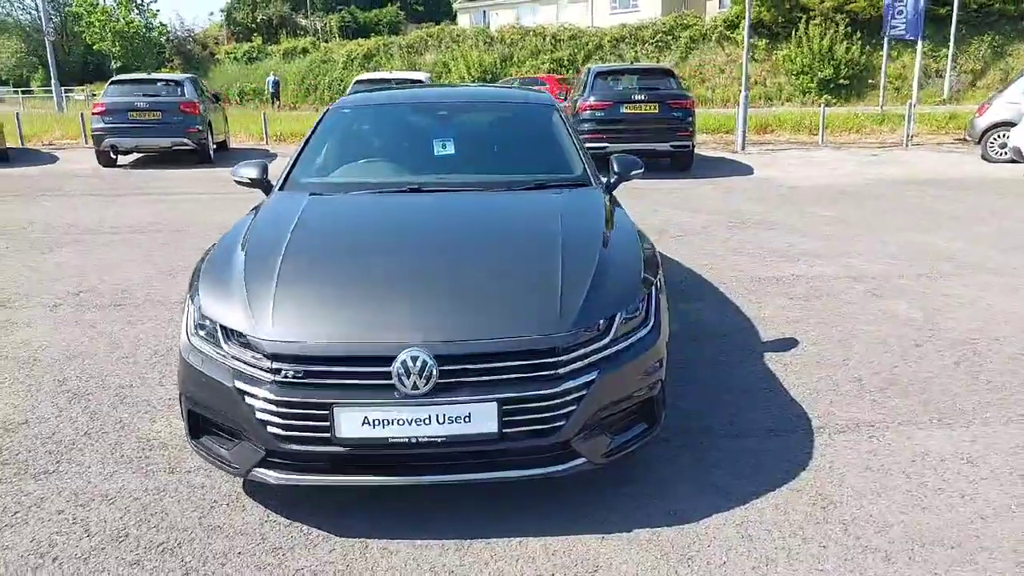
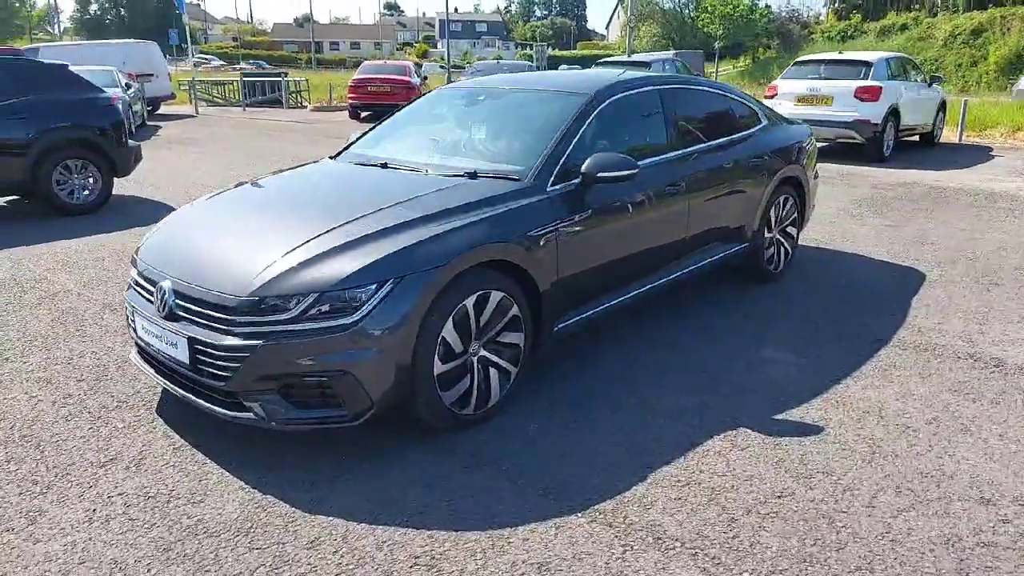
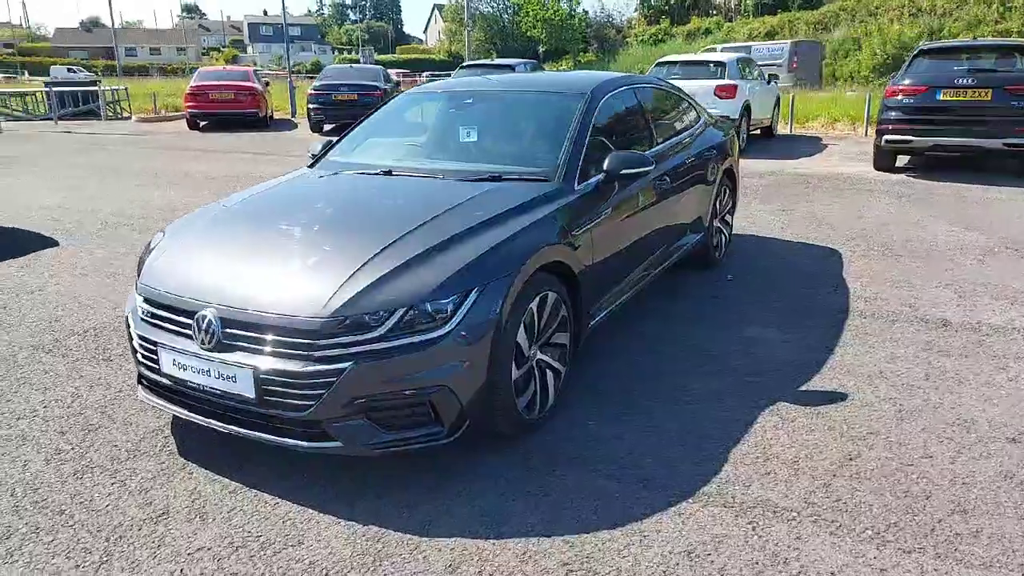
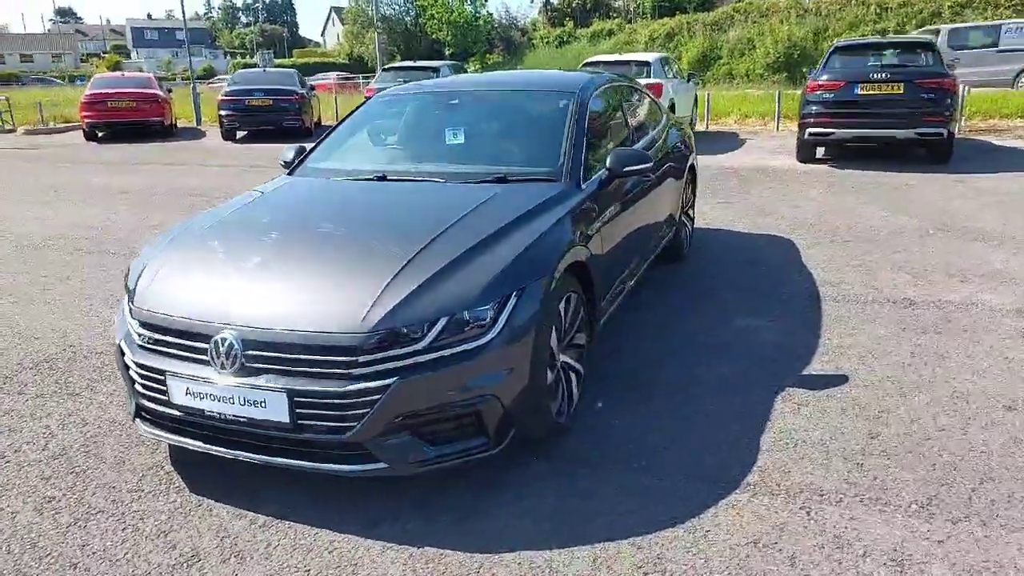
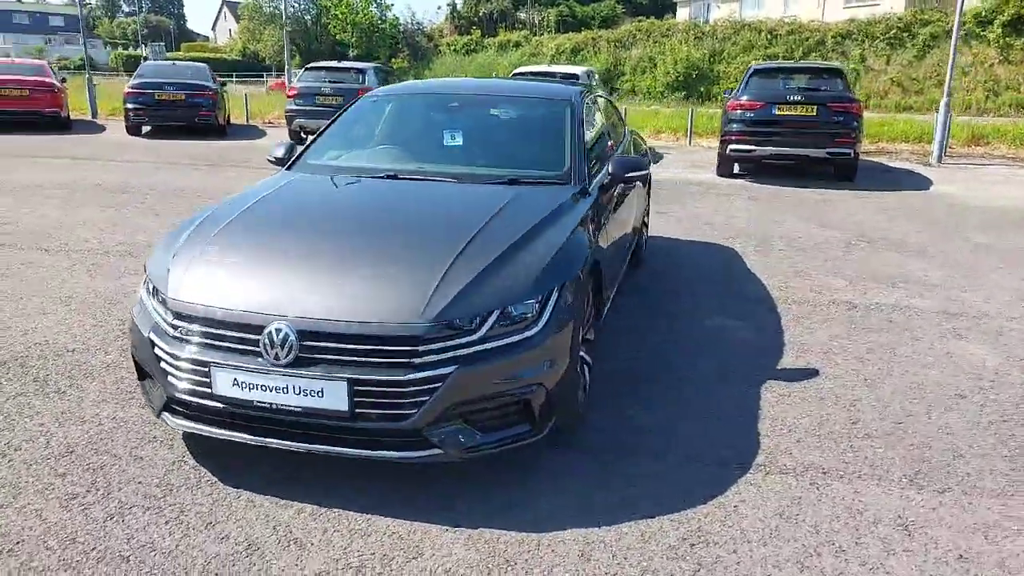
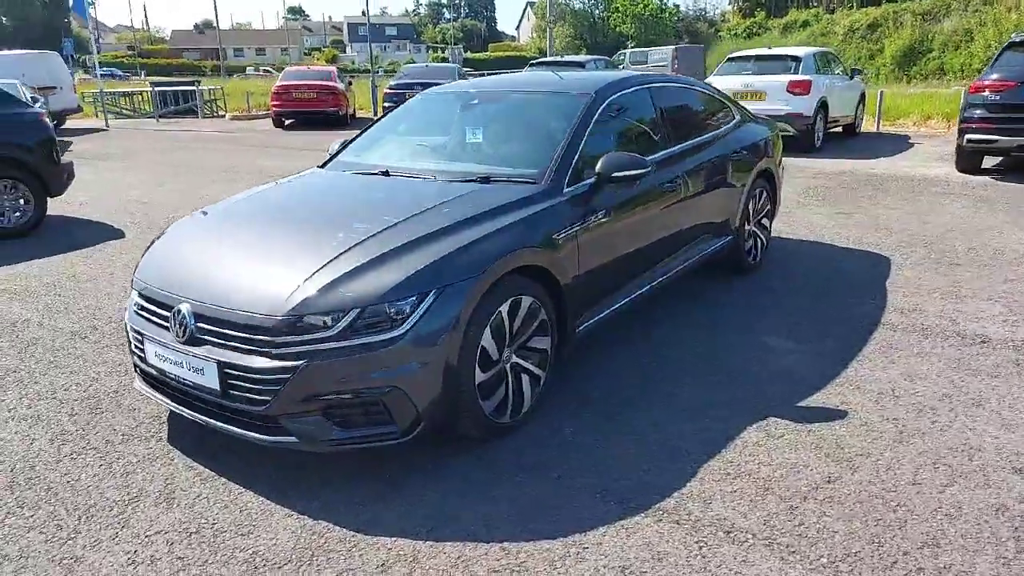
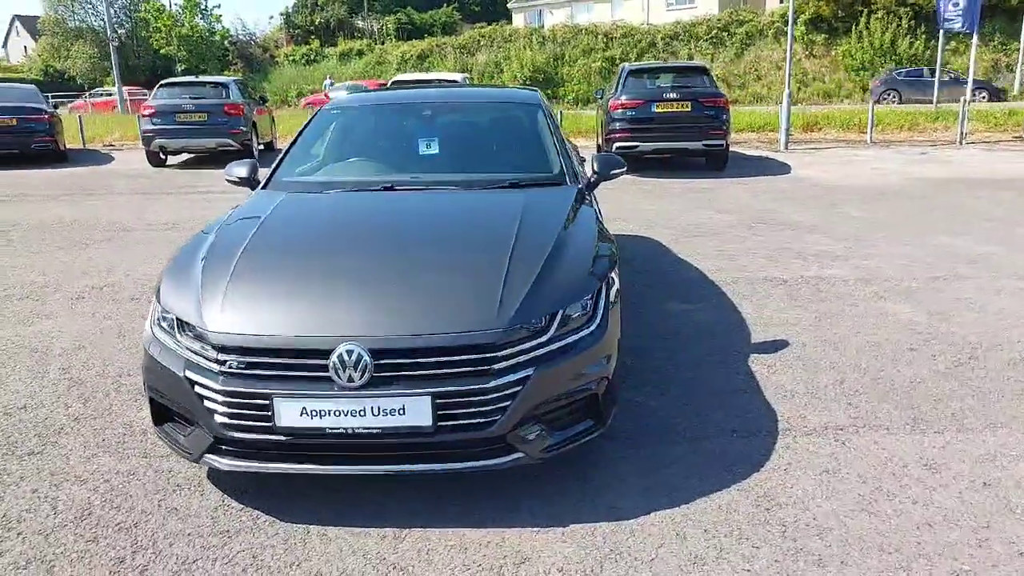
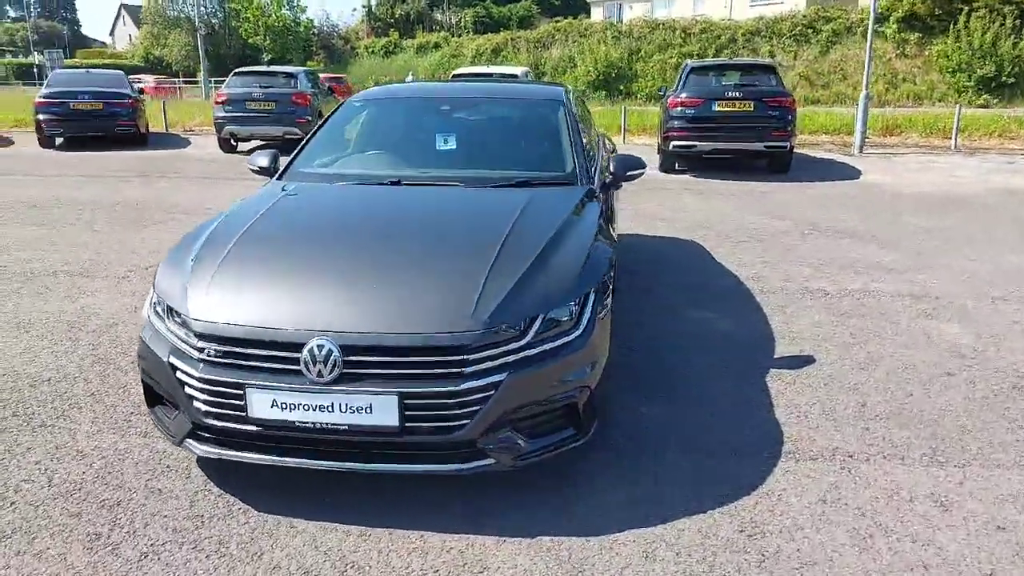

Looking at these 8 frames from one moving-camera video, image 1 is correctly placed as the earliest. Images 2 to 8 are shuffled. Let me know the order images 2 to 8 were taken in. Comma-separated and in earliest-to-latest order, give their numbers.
7, 8, 5, 4, 3, 6, 2
